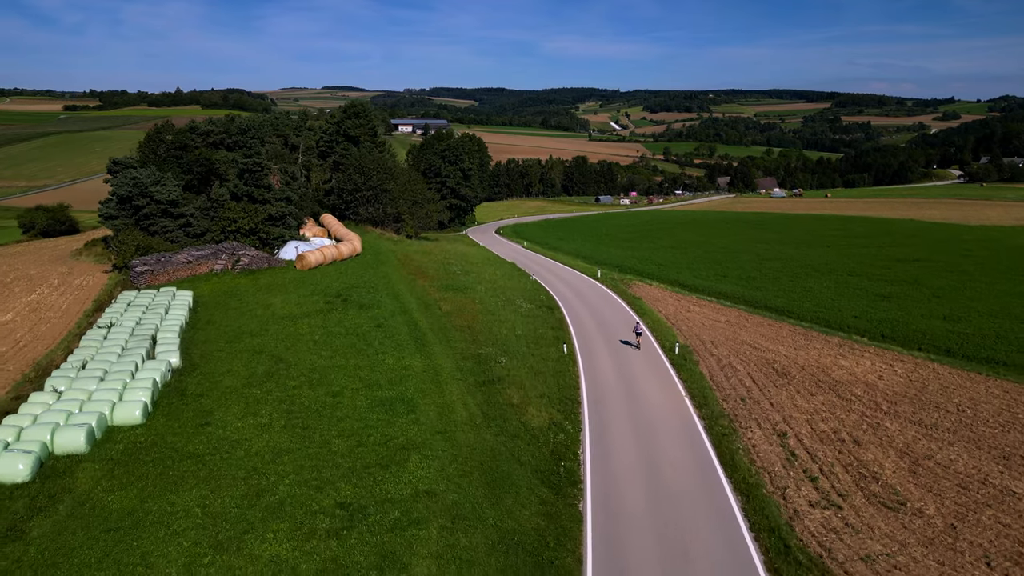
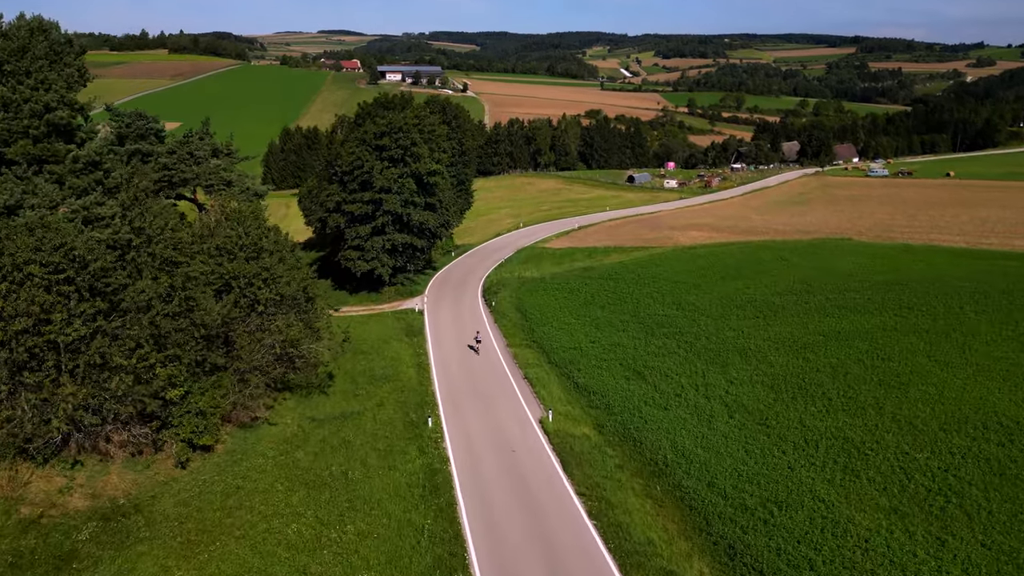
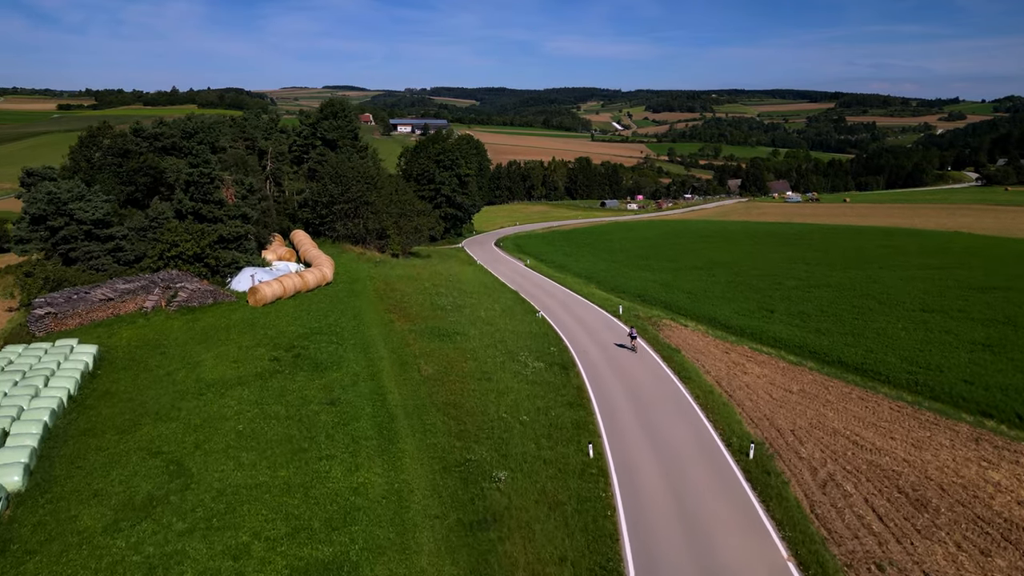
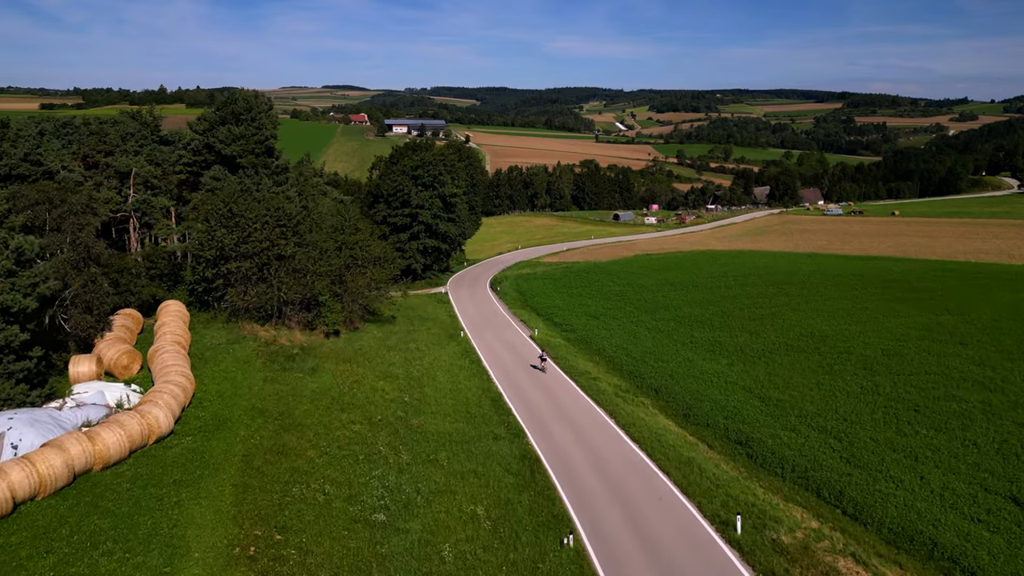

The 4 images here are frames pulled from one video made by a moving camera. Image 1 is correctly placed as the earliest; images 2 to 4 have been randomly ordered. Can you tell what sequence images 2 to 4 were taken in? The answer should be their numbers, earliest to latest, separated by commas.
3, 4, 2
